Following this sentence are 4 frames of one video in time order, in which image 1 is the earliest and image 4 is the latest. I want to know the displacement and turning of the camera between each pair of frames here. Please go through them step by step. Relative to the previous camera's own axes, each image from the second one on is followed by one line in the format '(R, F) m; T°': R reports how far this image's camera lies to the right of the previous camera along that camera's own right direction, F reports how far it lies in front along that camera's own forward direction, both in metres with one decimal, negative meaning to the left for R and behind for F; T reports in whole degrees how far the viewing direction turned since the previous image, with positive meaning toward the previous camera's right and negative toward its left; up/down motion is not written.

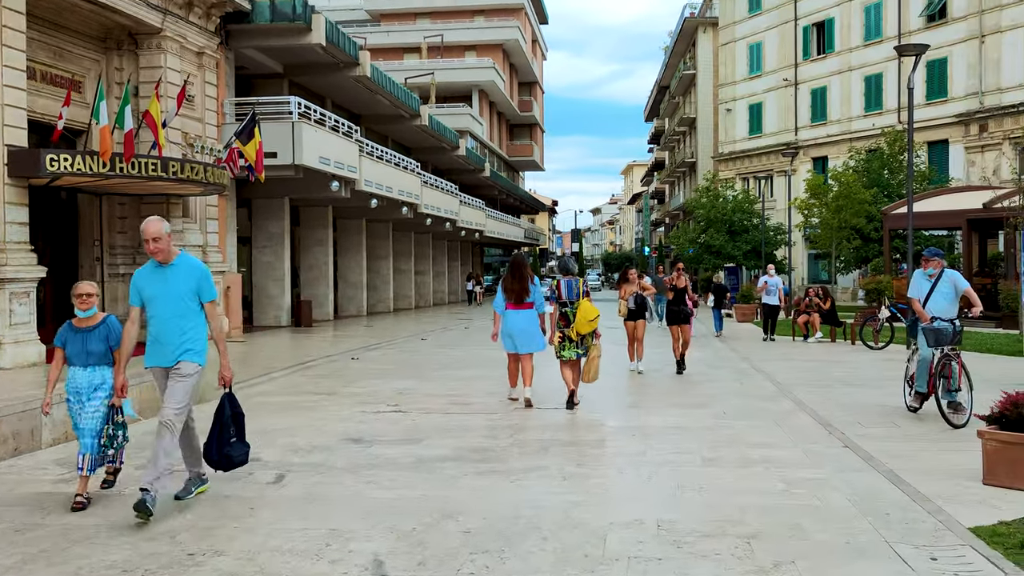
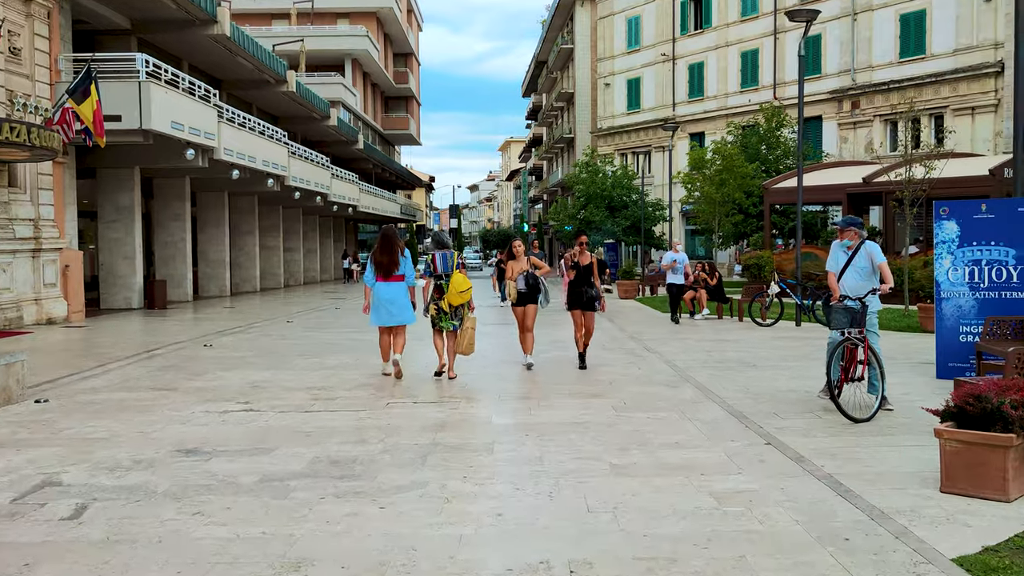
(+0.1, +1.3) m; +7°
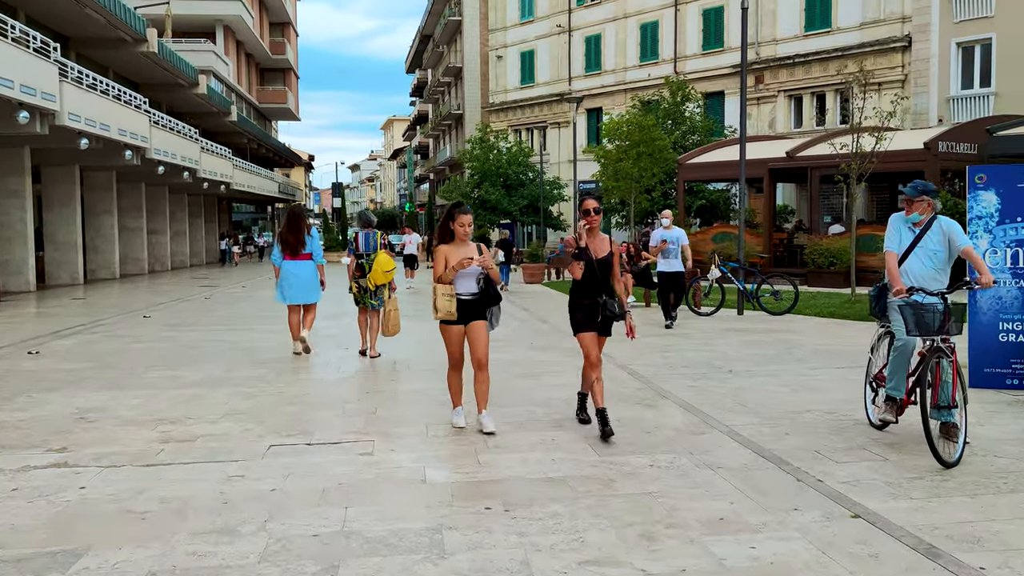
(-0.3, +2.4) m; +7°
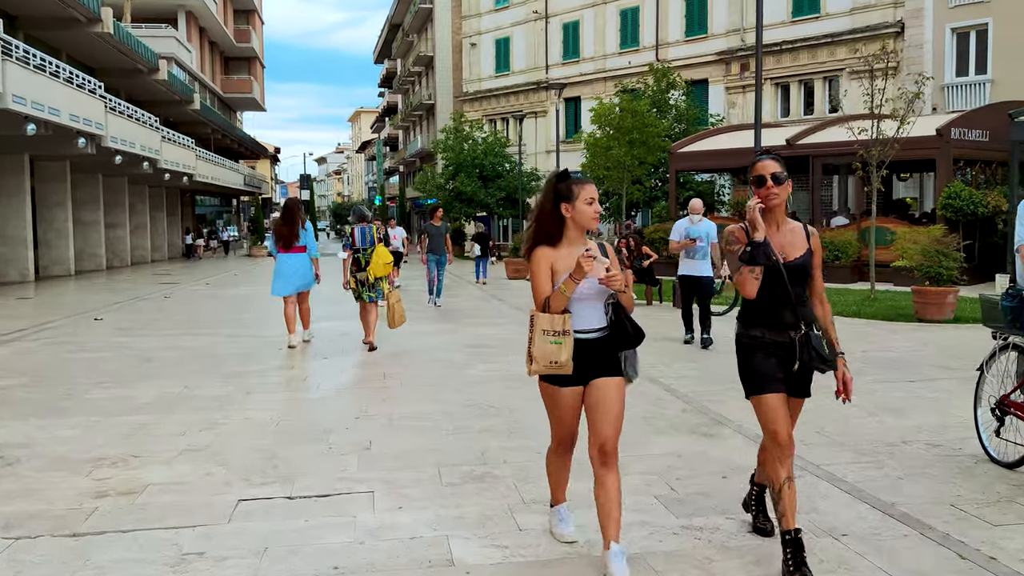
(-0.4, +1.4) m; +2°
